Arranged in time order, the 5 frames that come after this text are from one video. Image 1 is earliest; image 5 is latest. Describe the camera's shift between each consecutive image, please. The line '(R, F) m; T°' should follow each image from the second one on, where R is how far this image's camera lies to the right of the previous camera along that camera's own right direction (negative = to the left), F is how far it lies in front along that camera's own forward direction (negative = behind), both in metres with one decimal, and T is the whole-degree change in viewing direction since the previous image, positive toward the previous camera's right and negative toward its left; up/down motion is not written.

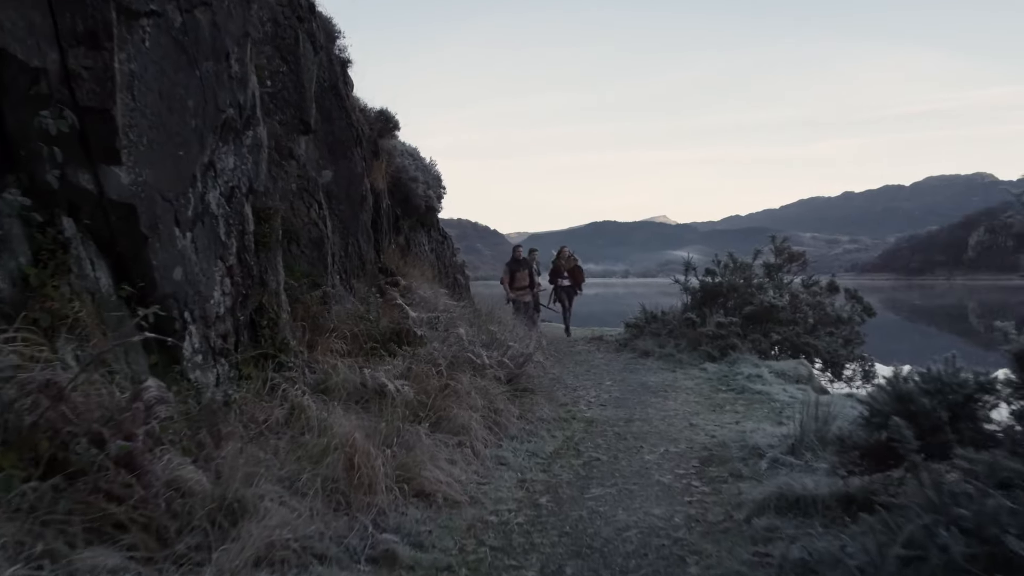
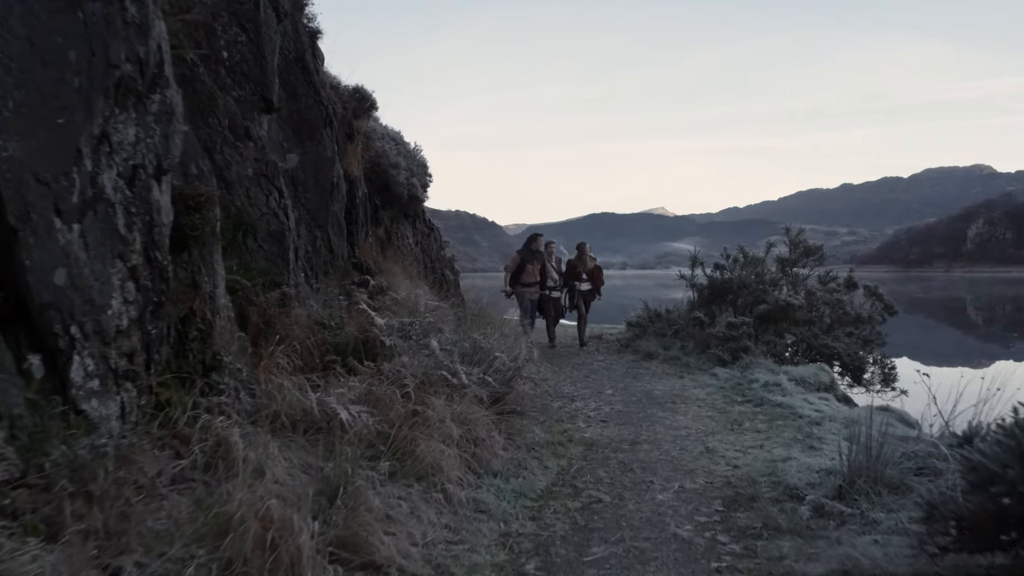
(+0.1, +1.2) m; 0°
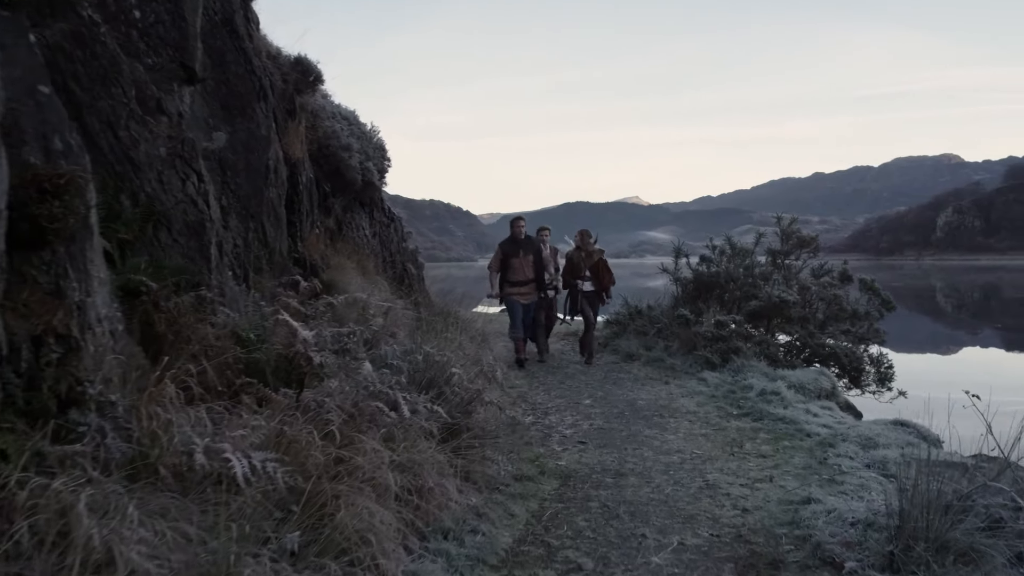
(+0.1, +1.2) m; +2°
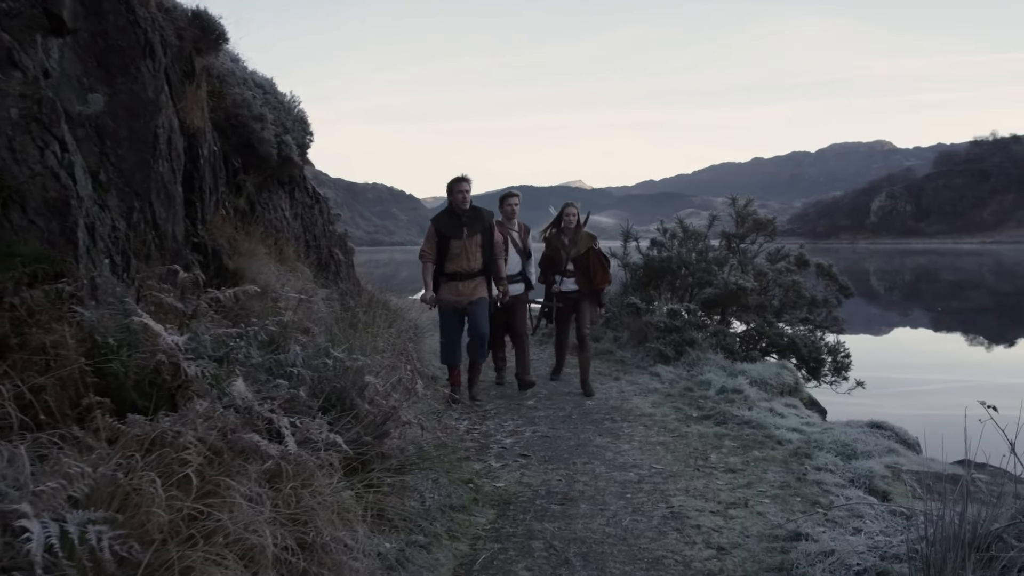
(+0.1, +1.0) m; +4°
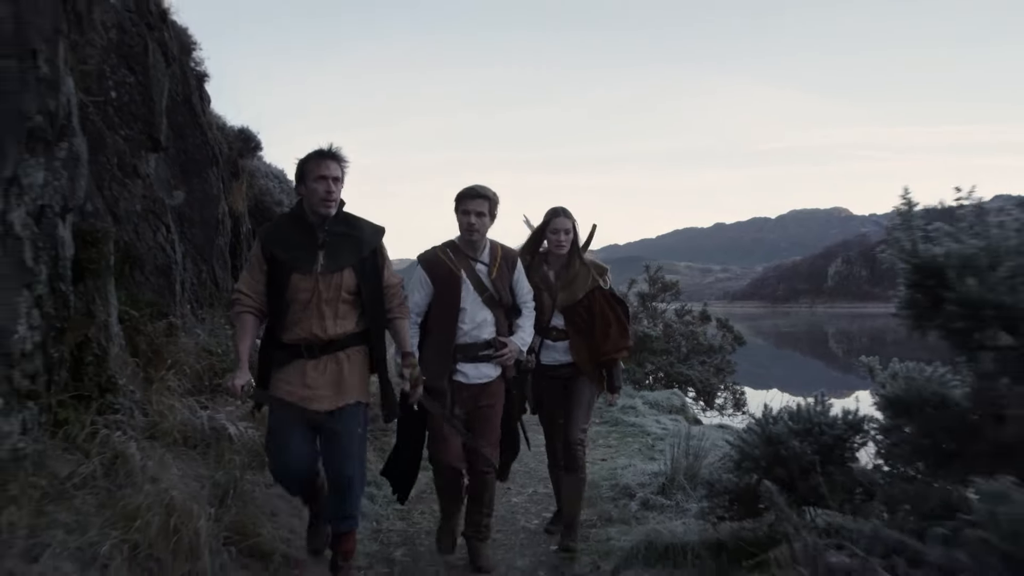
(+0.1, -2.9) m; +2°
